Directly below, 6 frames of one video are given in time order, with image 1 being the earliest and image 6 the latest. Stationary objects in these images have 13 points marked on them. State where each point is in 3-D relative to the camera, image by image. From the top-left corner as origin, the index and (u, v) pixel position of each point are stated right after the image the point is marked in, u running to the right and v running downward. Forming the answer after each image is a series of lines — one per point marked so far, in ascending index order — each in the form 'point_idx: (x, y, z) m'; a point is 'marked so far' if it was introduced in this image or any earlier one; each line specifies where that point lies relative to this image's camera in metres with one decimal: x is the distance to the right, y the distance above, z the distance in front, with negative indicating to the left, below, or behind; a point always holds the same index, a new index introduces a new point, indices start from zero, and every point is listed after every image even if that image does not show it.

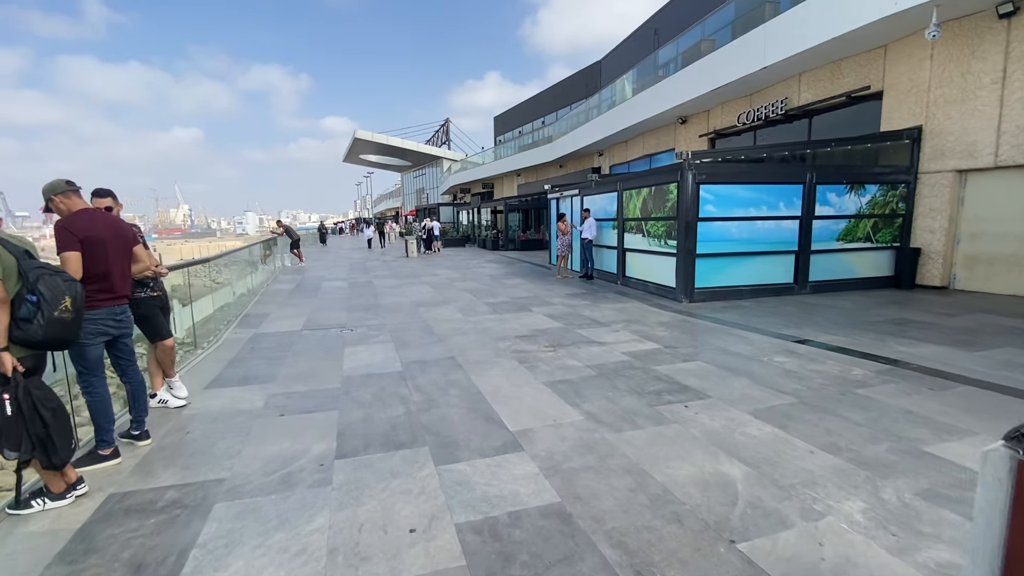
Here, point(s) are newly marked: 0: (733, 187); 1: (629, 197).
0: (+4.1, +1.9, +9.0) m
1: (+2.6, +2.0, +10.9) m
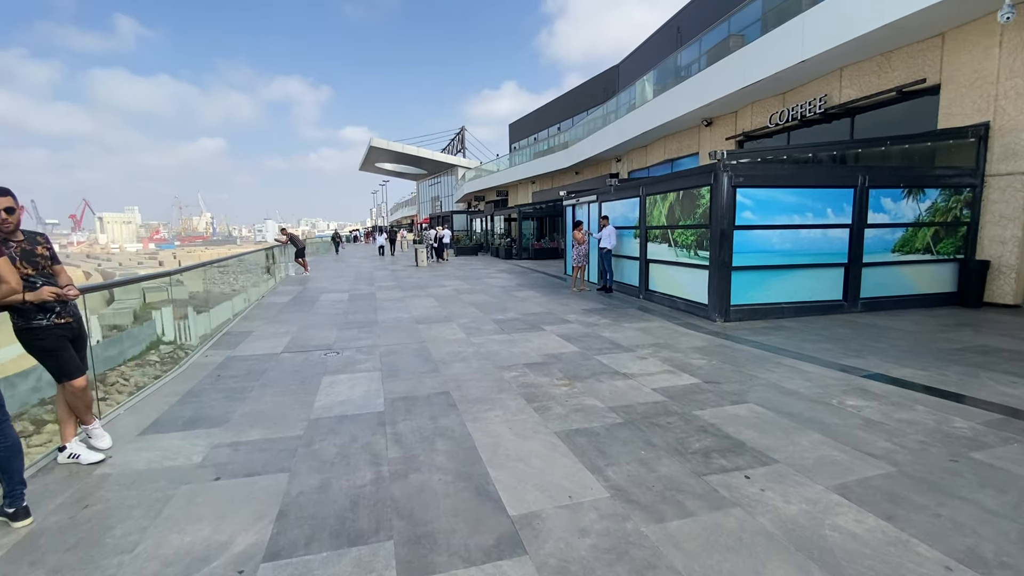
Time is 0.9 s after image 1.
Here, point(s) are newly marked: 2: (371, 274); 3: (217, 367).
0: (+4.3, +1.6, +7.9) m
1: (+2.8, +1.7, +9.8) m
2: (-5.0, +0.5, +16.9) m
3: (-3.6, -1.0, +5.9) m
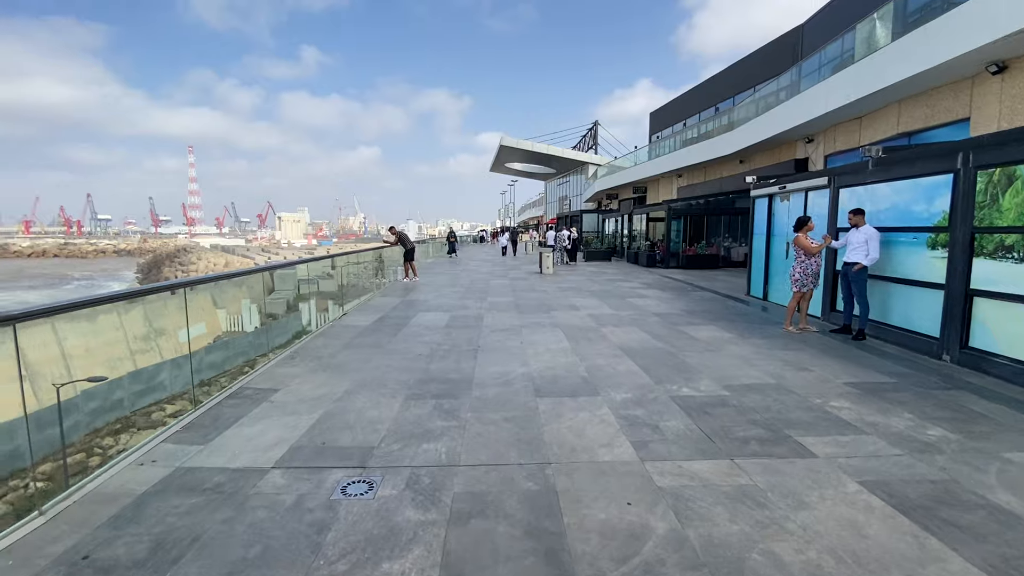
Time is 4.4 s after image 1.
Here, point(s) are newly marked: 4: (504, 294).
0: (+5.9, +0.9, +2.8) m
1: (+5.0, +1.1, +5.0) m
2: (-0.8, +0.1, +13.8) m
3: (-2.3, -1.3, +2.9) m
4: (-0.2, -0.1, +11.6) m
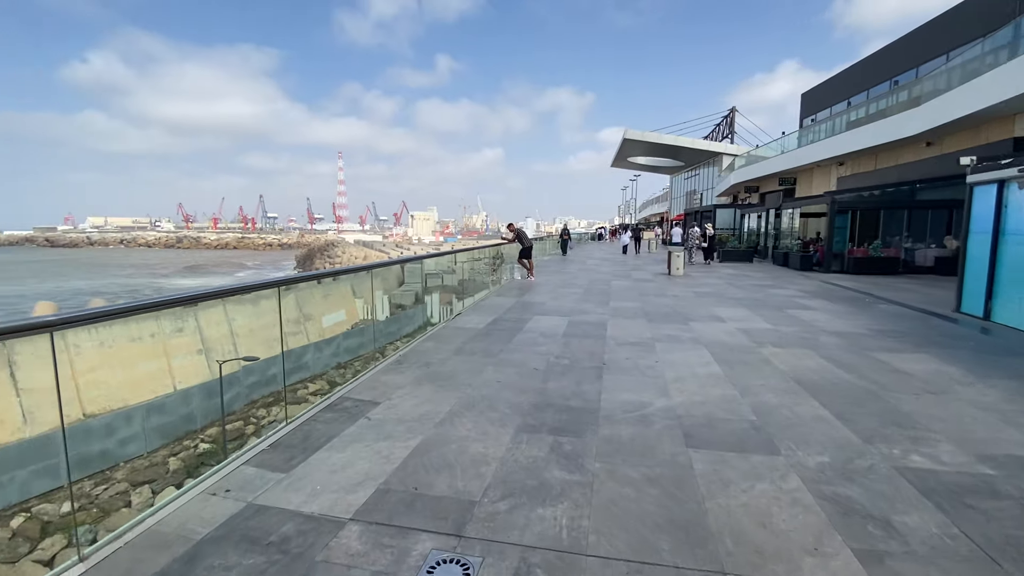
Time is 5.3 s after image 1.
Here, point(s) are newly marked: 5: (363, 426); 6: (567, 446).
0: (+6.4, +0.6, +0.4) m
1: (+6.1, +0.8, +2.7) m
2: (+2.4, +0.1, +12.7) m
3: (-1.6, -1.3, +2.3) m
4: (+2.5, -0.2, +10.3) m
5: (-1.2, -1.1, +3.9) m
6: (+0.4, -1.1, +3.5) m
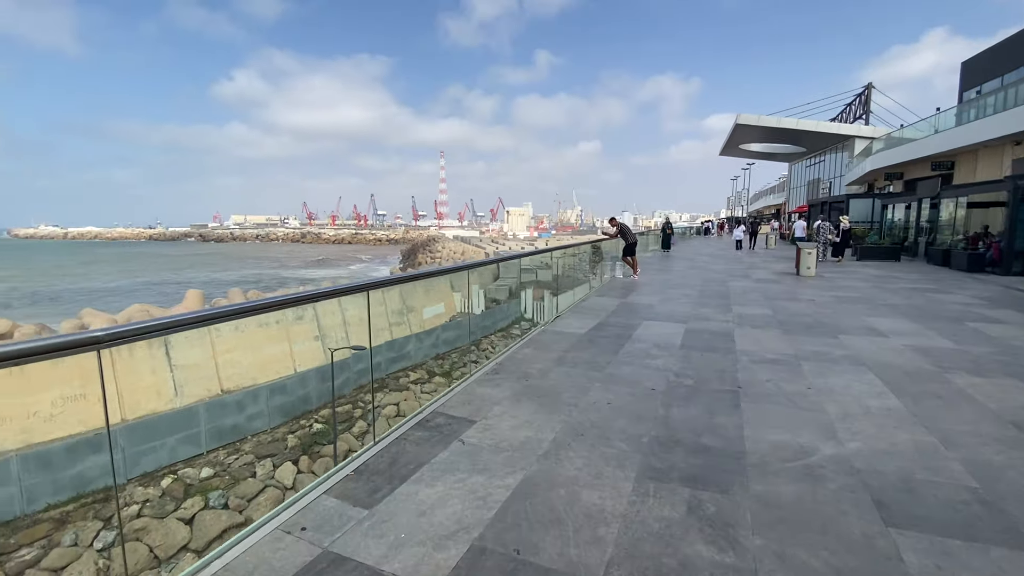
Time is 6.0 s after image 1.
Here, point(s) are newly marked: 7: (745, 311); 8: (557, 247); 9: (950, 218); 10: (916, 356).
0: (+6.5, +0.4, -1.6) m
1: (+6.6, +0.7, +0.8) m
2: (+4.9, 0.0, +11.3) m
3: (-1.1, -1.3, +2.0) m
4: (+4.5, -0.3, +9.0) m
5: (-0.4, -1.1, +3.4) m
6: (+1.1, -1.2, +2.7) m
7: (+4.0, -0.4, +8.3) m
8: (+0.7, +0.7, +7.8) m
9: (+16.0, +2.5, +17.6) m
10: (+4.7, -0.8, +5.6) m
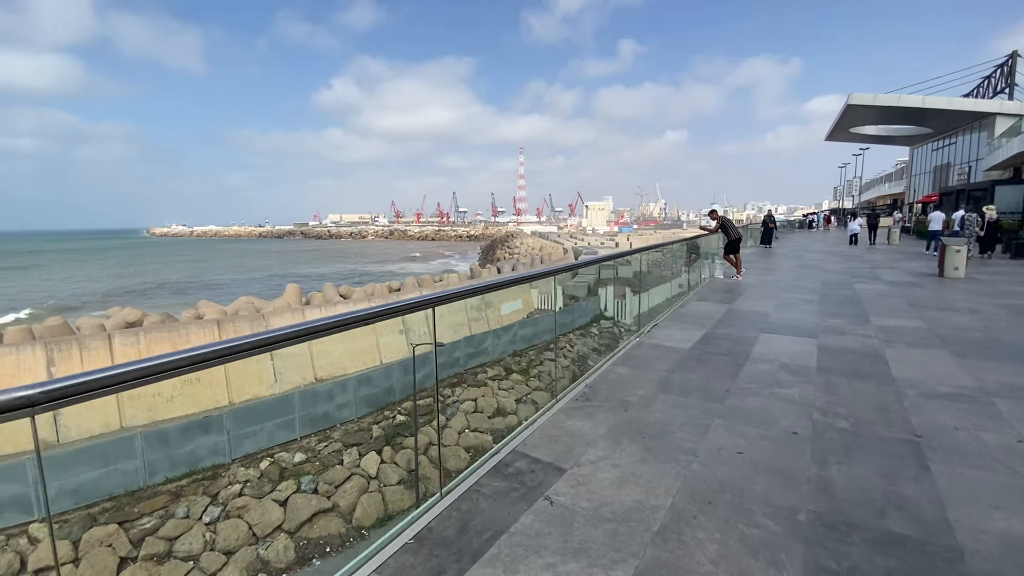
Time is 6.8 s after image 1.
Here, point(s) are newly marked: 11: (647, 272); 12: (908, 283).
0: (+6.2, +0.2, -3.3) m
1: (+6.6, +0.5, -1.0) m
2: (+6.6, 0.0, +9.6) m
3: (-0.8, -1.4, +1.3) m
4: (+5.9, -0.4, +7.4) m
5: (+0.1, -1.2, +2.6) m
6: (+1.5, -1.3, +1.7) m
7: (+5.3, -0.5, +6.8) m
8: (+2.0, +0.6, +6.9) m
9: (+18.6, +2.3, +14.1) m
10: (+5.5, -0.9, +4.0) m
11: (+2.1, +0.3, +7.2) m
12: (+8.8, +0.1, +10.8) m
